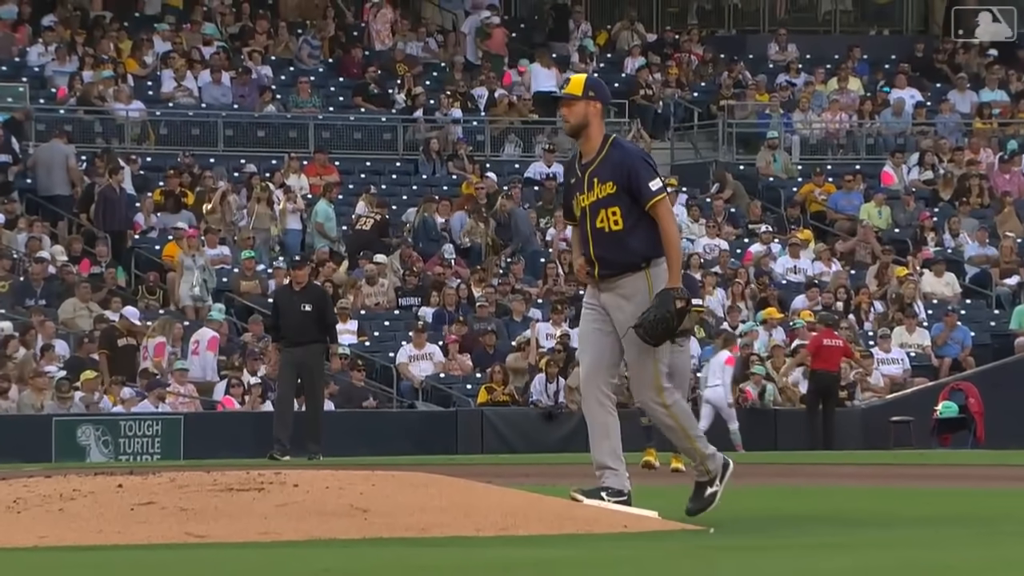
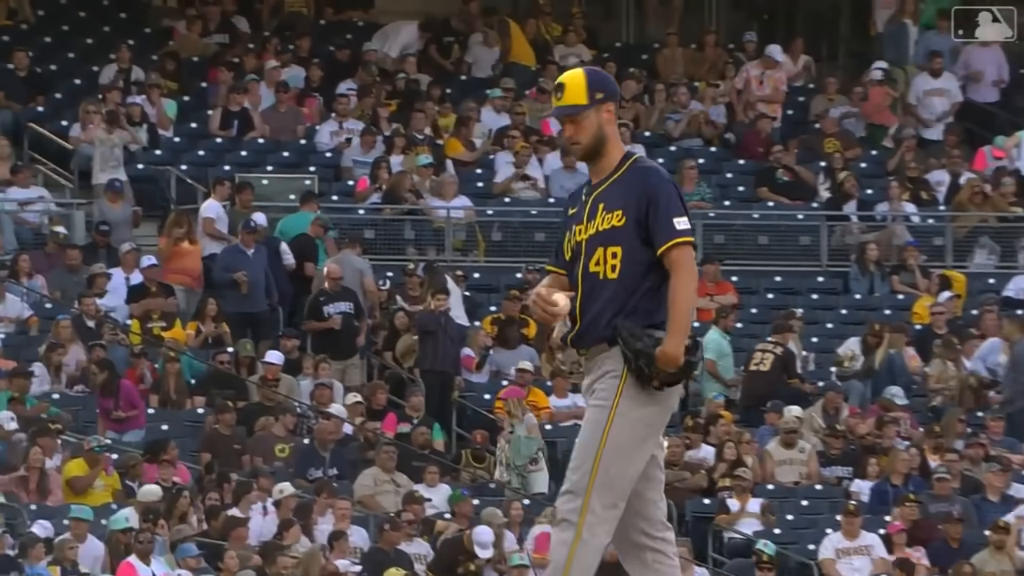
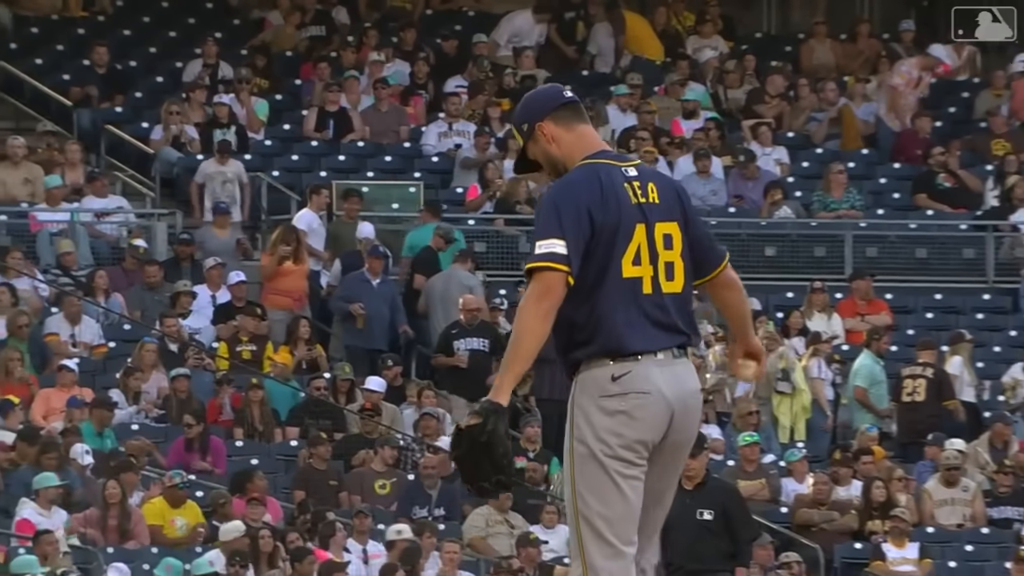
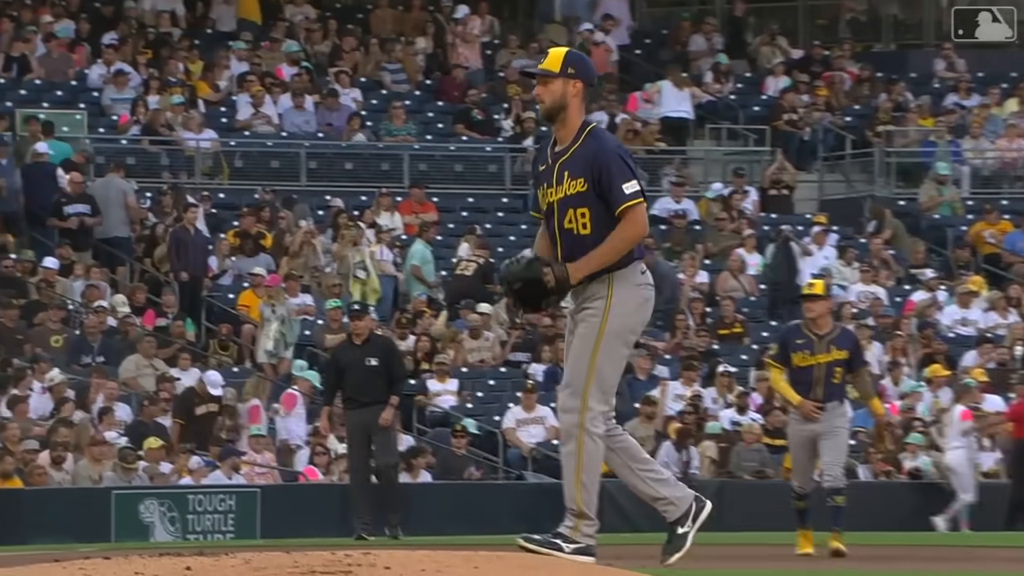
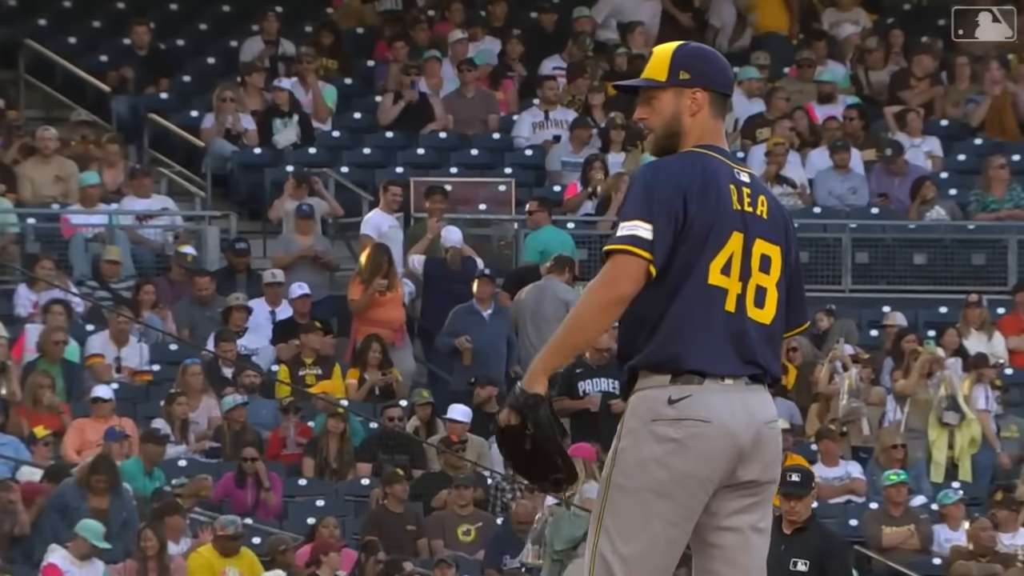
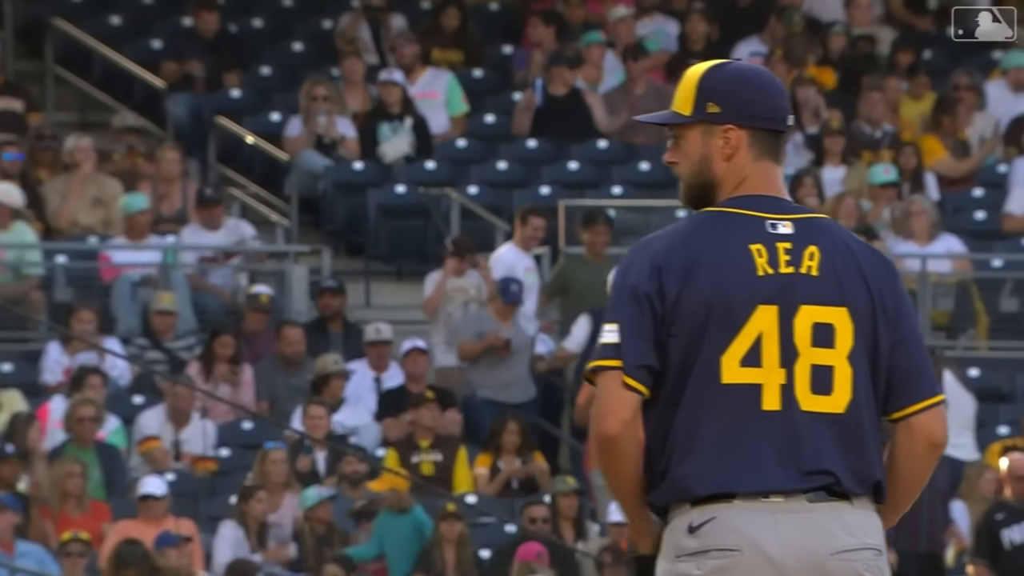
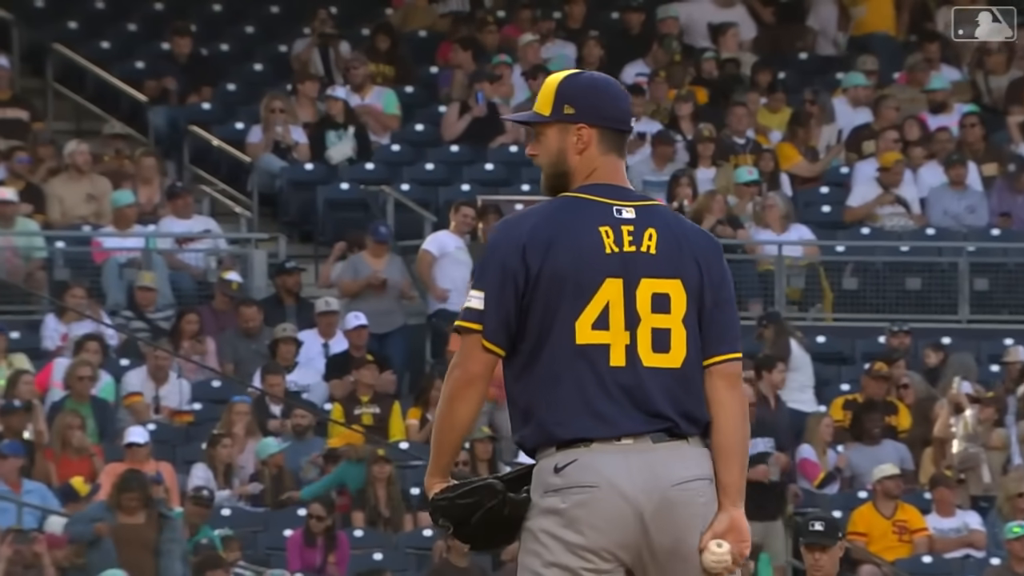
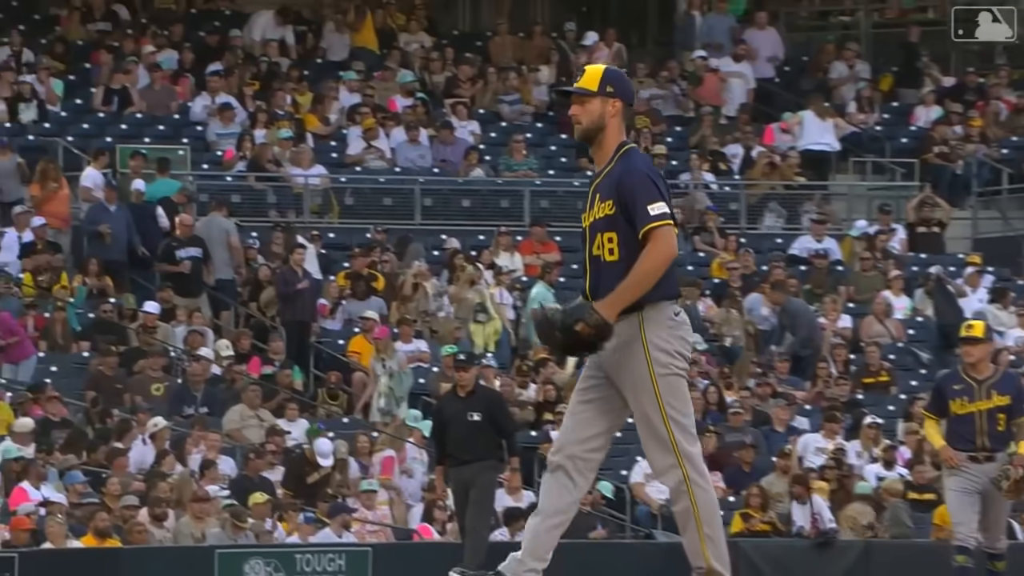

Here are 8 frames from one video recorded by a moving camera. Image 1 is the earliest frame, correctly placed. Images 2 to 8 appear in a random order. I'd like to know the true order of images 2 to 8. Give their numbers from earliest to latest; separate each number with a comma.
4, 8, 2, 3, 5, 7, 6
